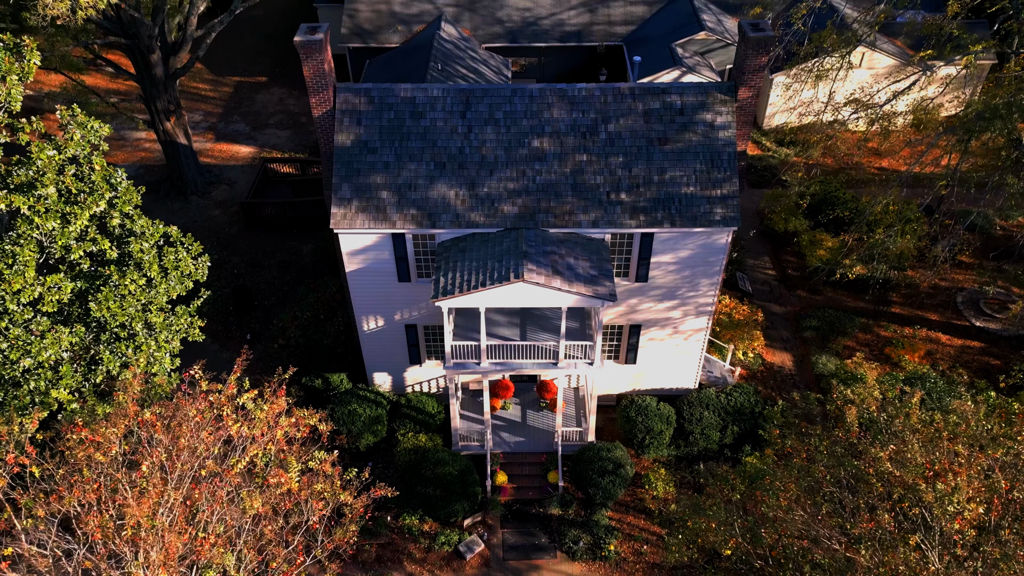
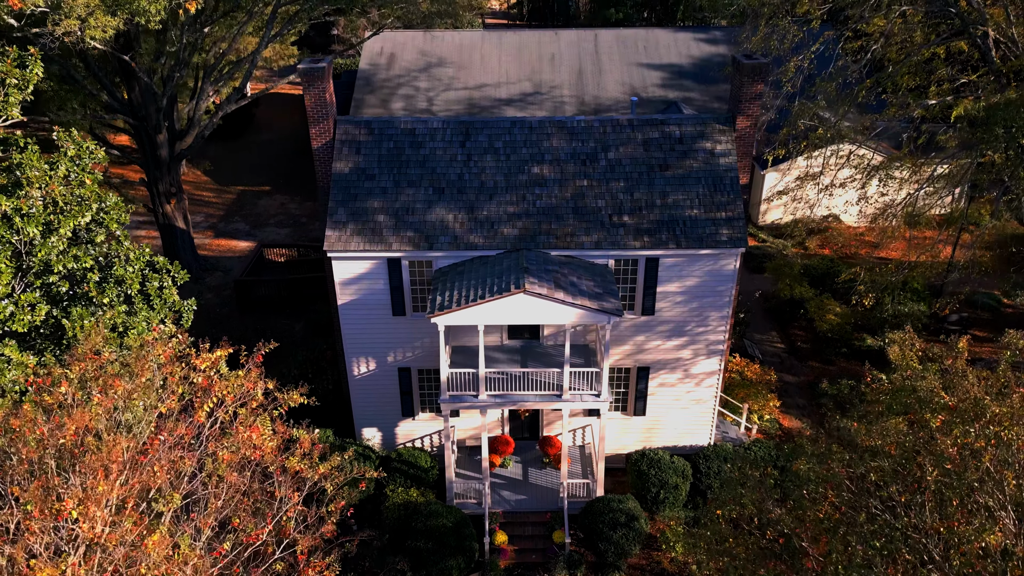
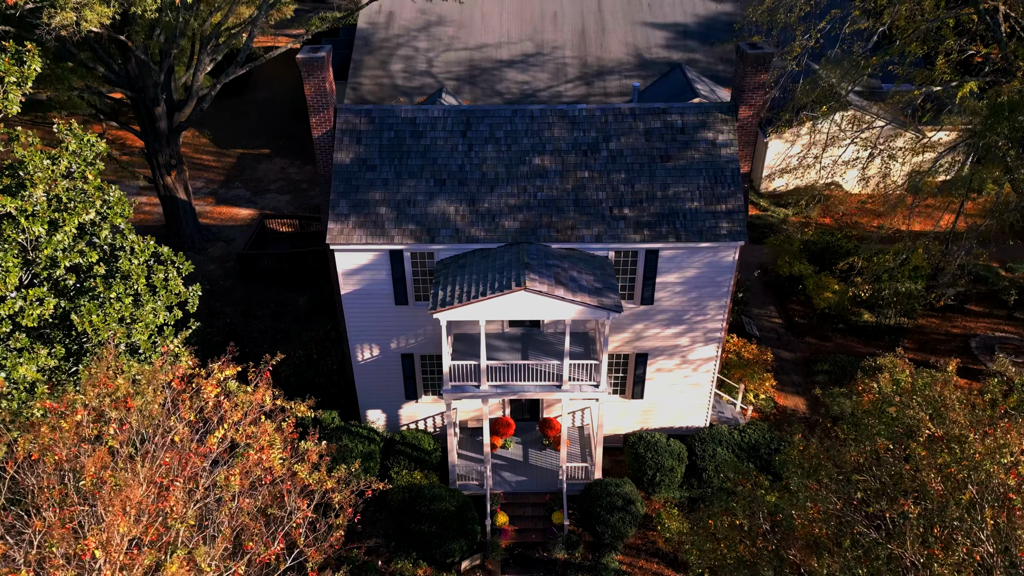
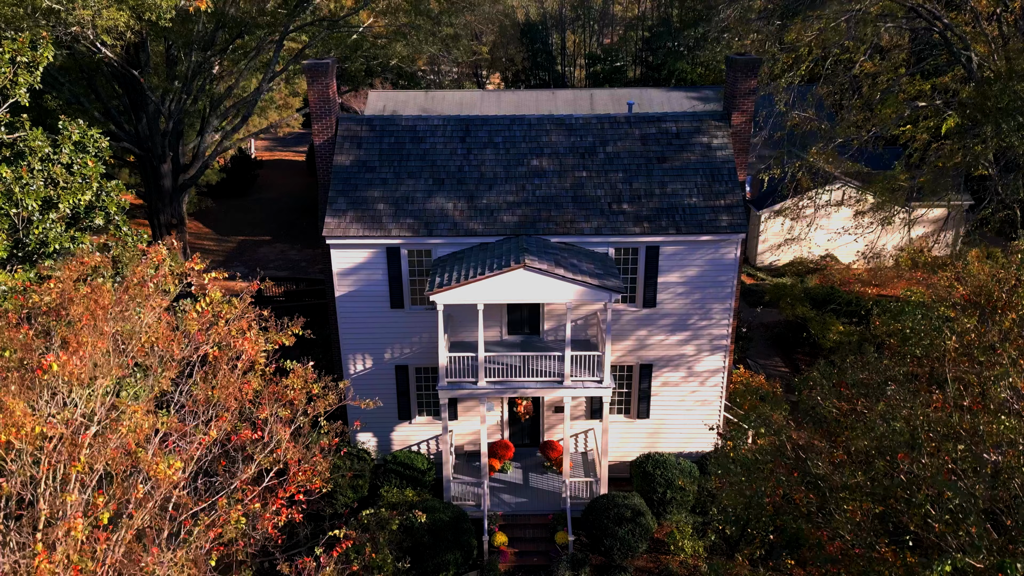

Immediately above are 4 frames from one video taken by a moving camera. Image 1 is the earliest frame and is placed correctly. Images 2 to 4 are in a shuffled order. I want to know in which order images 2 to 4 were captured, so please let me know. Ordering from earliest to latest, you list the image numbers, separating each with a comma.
3, 2, 4
